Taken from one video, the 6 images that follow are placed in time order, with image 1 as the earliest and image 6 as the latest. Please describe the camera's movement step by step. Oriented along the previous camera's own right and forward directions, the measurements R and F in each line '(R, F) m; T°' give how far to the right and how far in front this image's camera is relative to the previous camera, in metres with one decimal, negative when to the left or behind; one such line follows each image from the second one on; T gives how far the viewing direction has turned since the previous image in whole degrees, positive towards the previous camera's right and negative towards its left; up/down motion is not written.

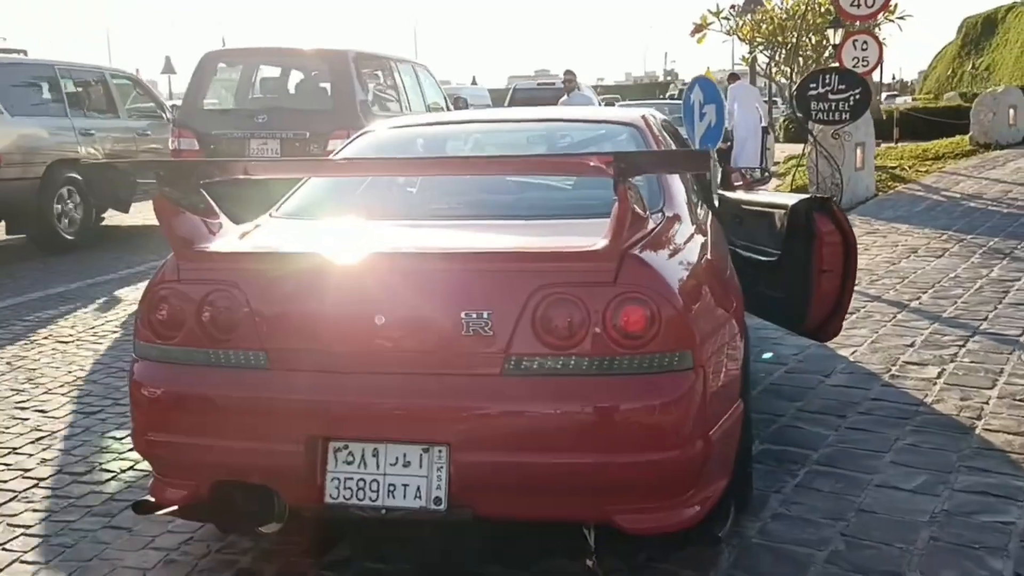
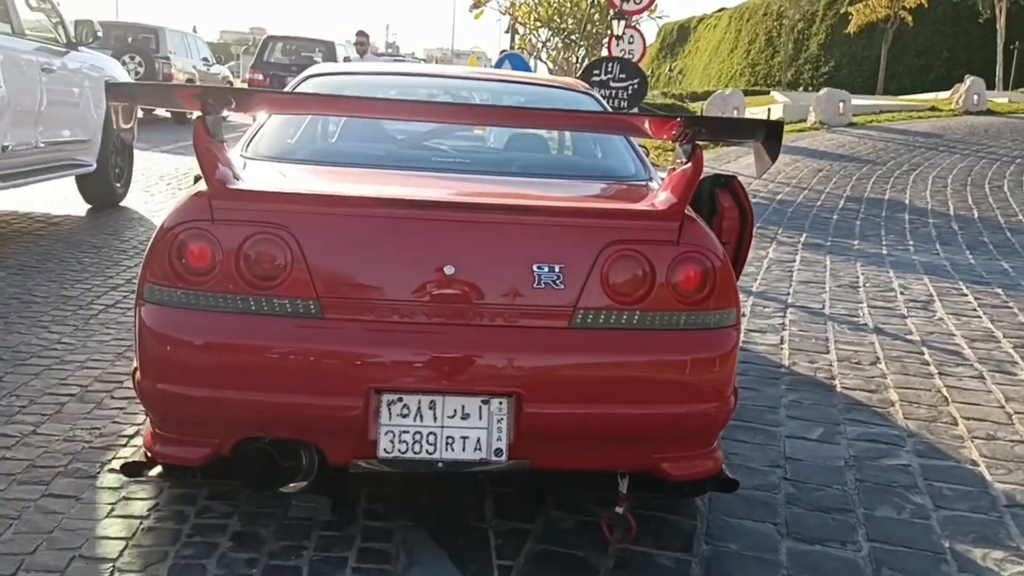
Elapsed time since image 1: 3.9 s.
(-1.1, +0.1) m; +17°
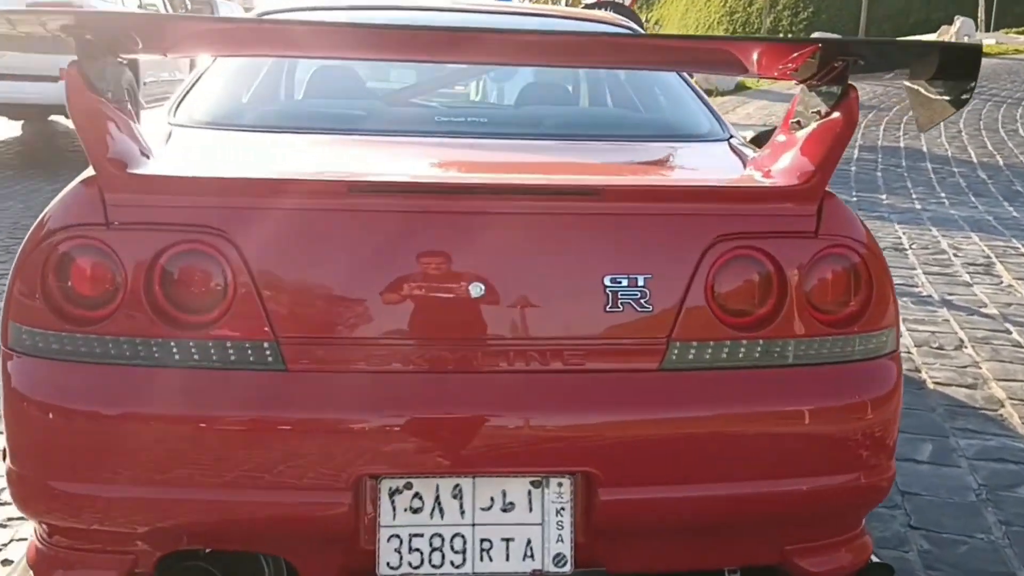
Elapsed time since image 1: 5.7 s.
(-0.2, +1.0) m; +1°
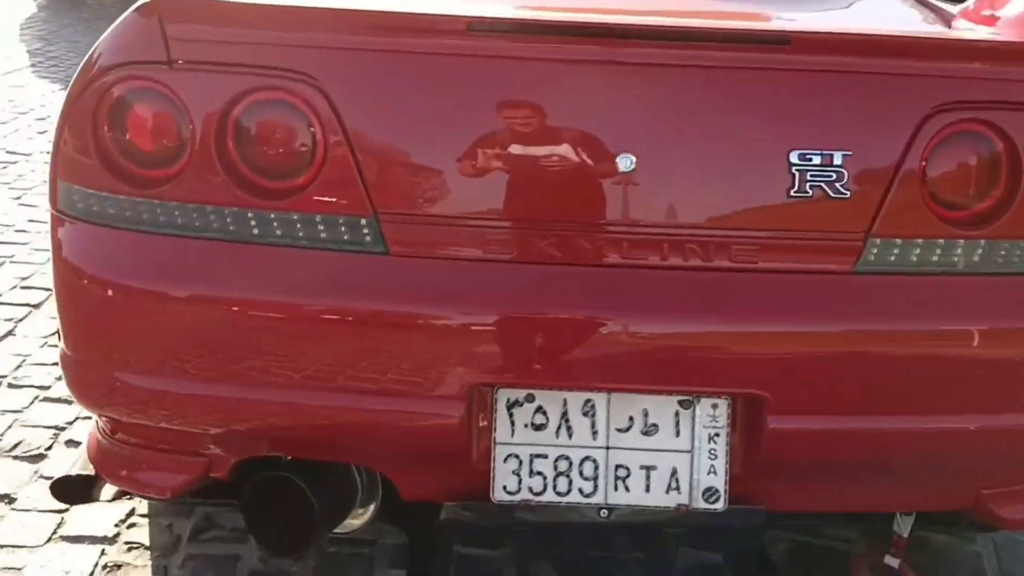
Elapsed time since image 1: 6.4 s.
(-0.2, +0.4) m; -4°
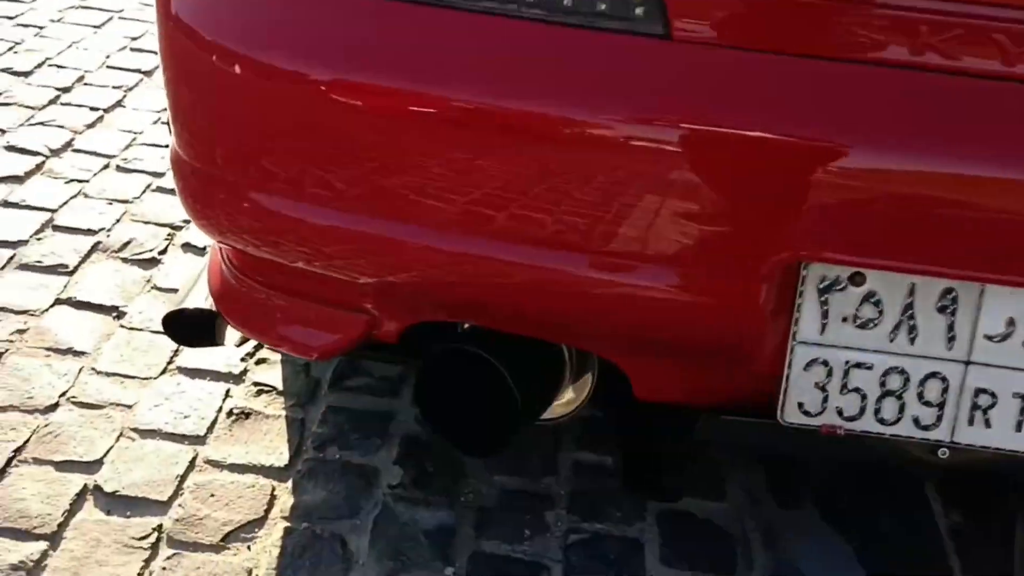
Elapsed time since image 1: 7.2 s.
(-0.3, +0.5) m; -6°
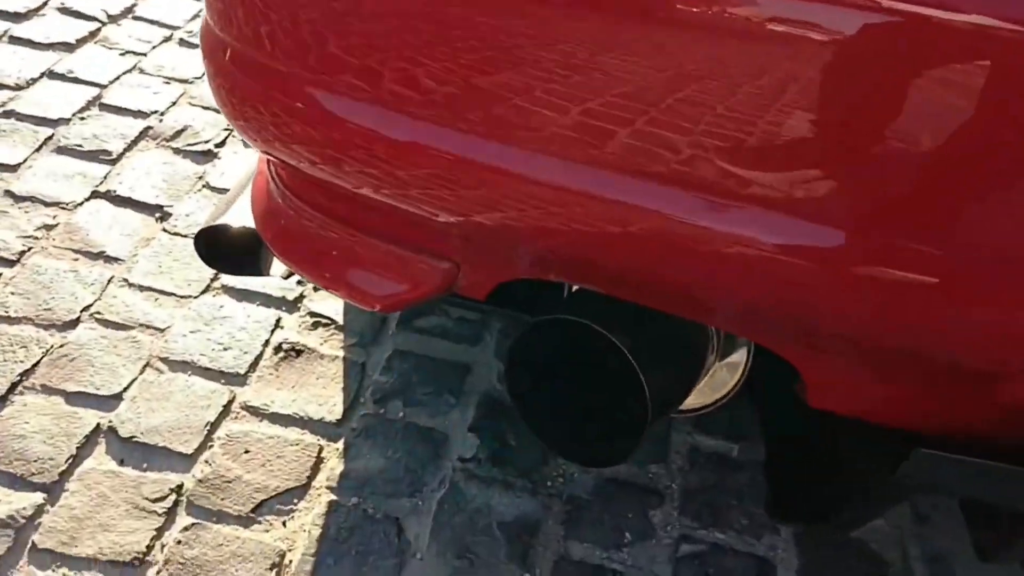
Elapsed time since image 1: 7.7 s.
(0.0, +0.3) m; -5°
